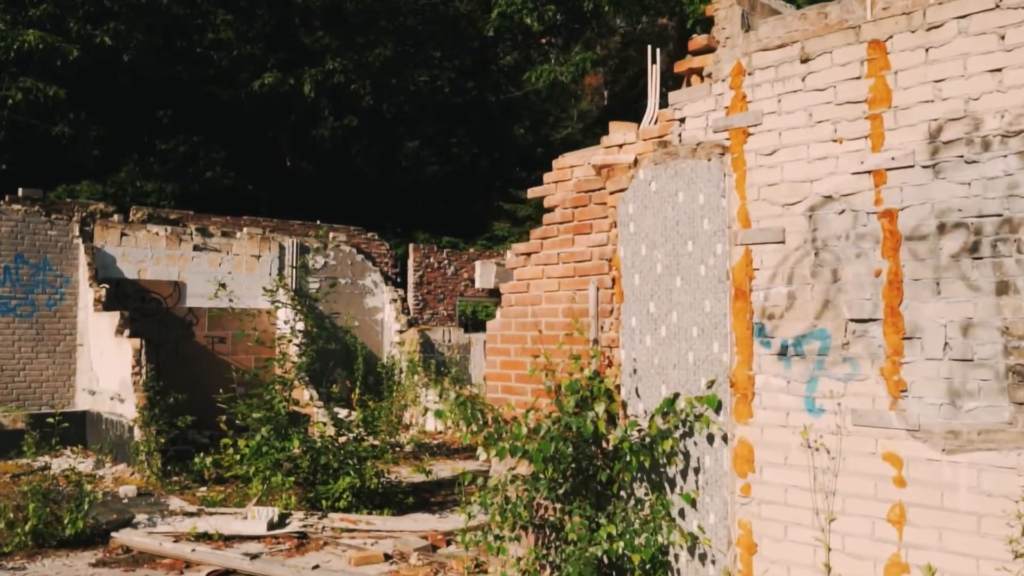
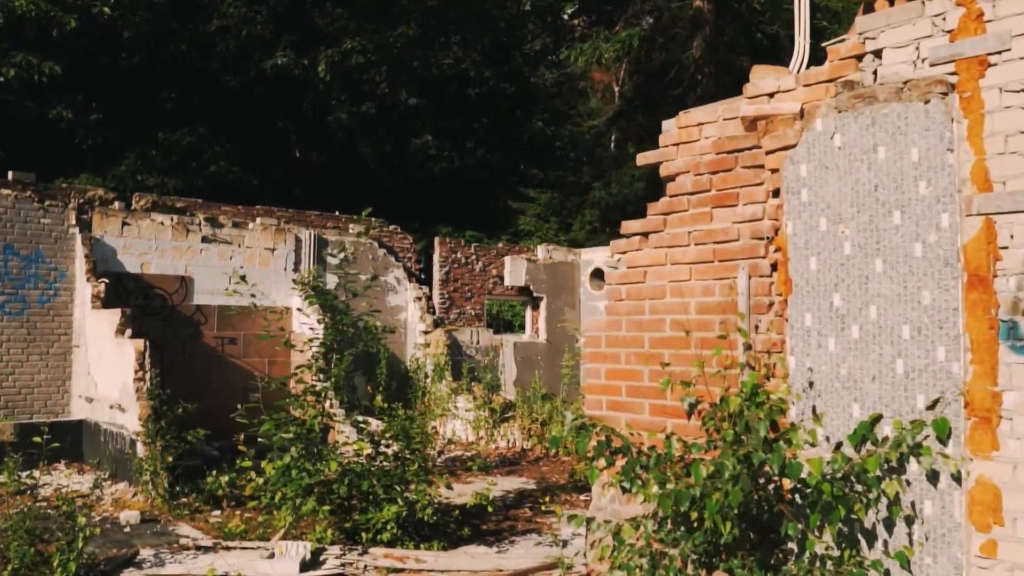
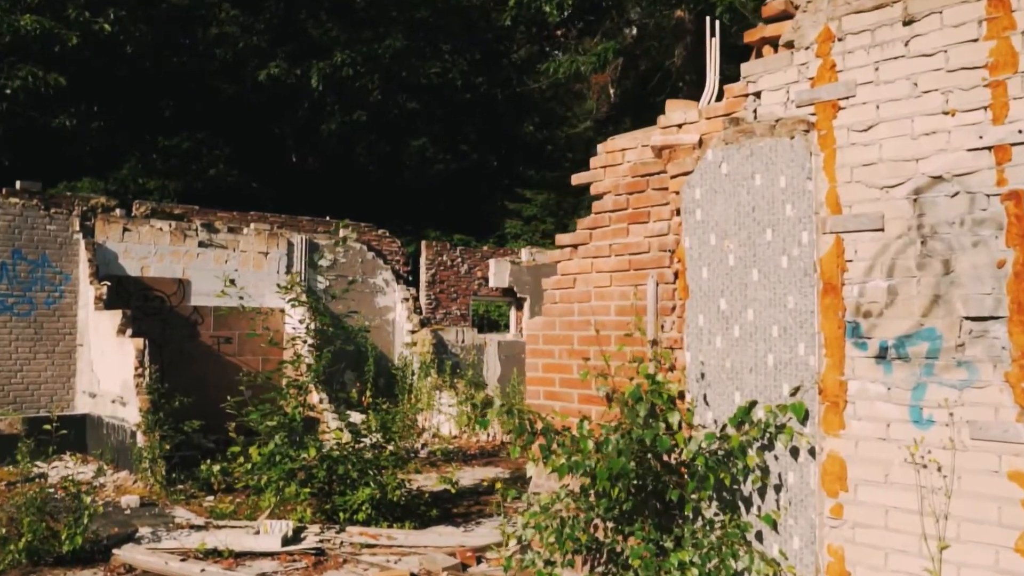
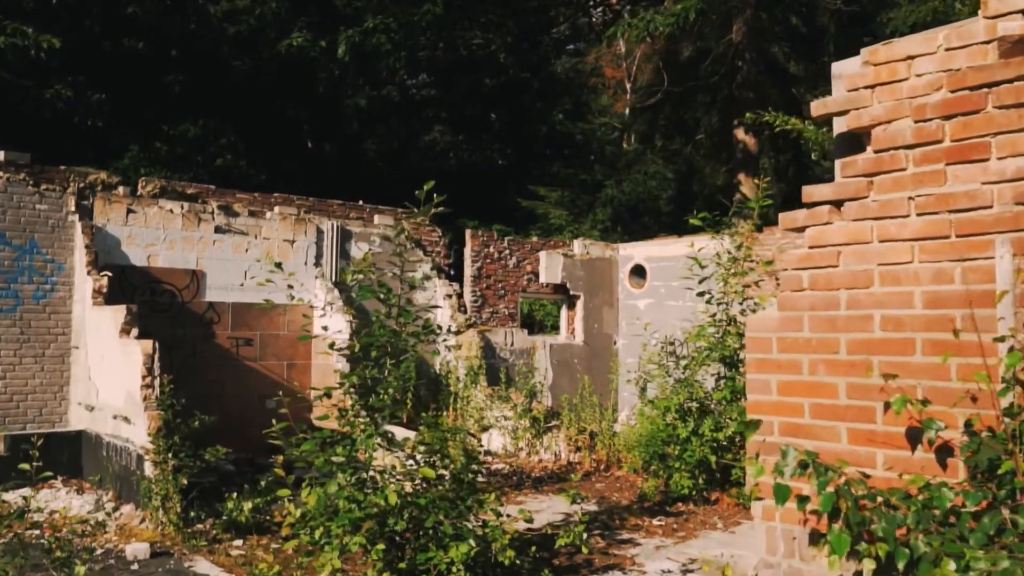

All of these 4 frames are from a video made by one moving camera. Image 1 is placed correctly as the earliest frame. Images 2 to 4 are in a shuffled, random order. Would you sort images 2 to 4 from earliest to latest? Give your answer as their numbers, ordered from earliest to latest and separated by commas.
3, 2, 4
